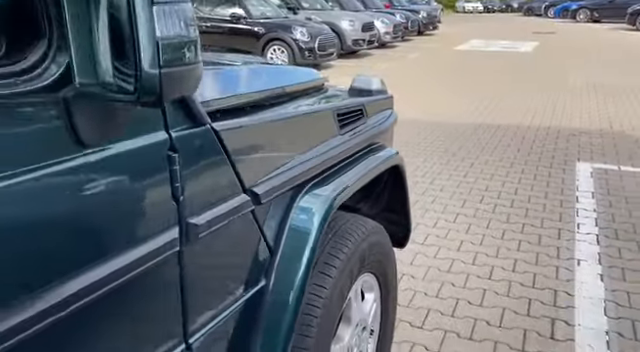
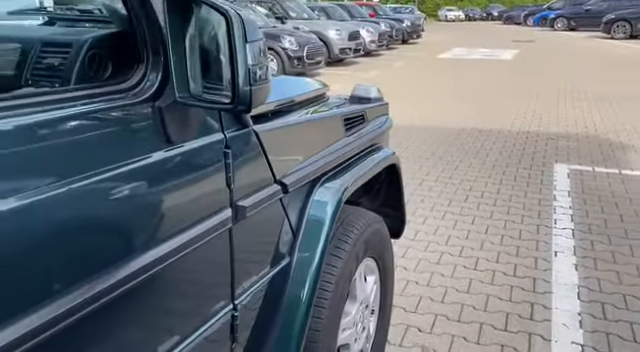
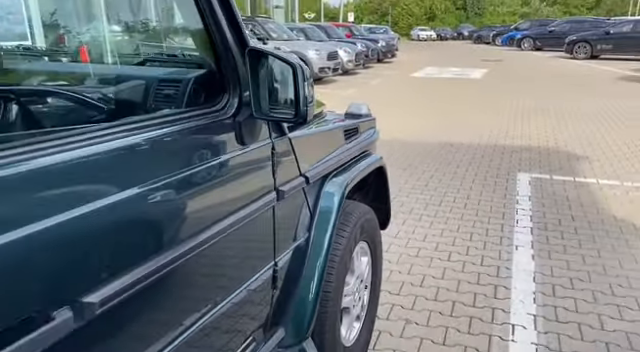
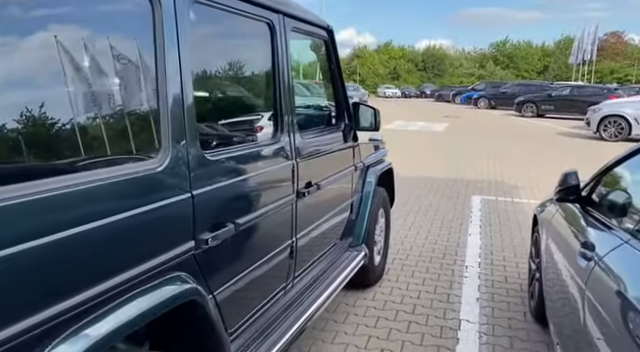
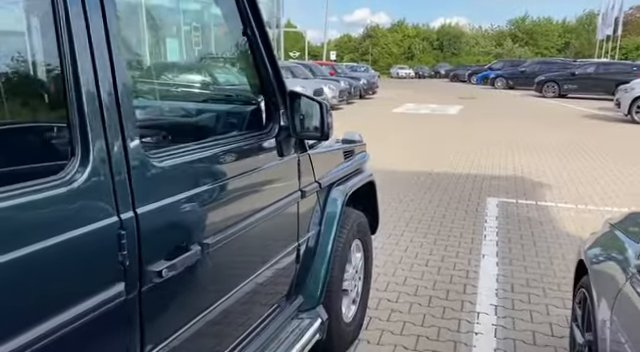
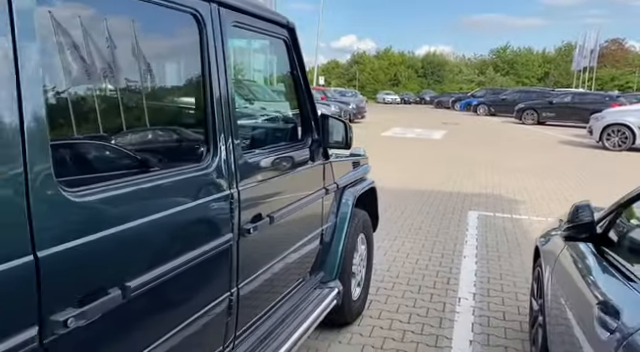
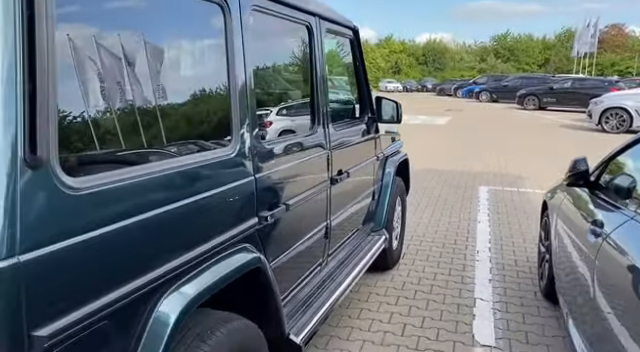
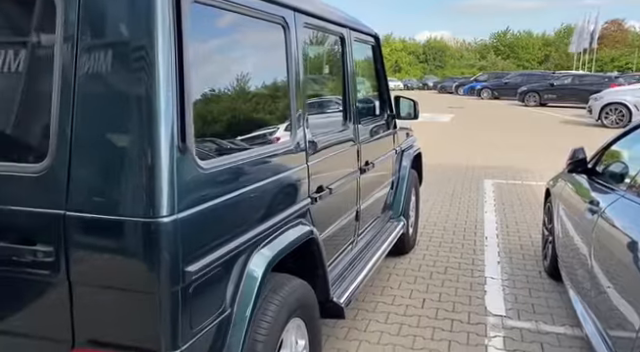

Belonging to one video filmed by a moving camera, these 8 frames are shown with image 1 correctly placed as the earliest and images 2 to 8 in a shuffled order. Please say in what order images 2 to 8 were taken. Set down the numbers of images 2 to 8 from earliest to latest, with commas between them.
2, 3, 5, 6, 4, 7, 8
